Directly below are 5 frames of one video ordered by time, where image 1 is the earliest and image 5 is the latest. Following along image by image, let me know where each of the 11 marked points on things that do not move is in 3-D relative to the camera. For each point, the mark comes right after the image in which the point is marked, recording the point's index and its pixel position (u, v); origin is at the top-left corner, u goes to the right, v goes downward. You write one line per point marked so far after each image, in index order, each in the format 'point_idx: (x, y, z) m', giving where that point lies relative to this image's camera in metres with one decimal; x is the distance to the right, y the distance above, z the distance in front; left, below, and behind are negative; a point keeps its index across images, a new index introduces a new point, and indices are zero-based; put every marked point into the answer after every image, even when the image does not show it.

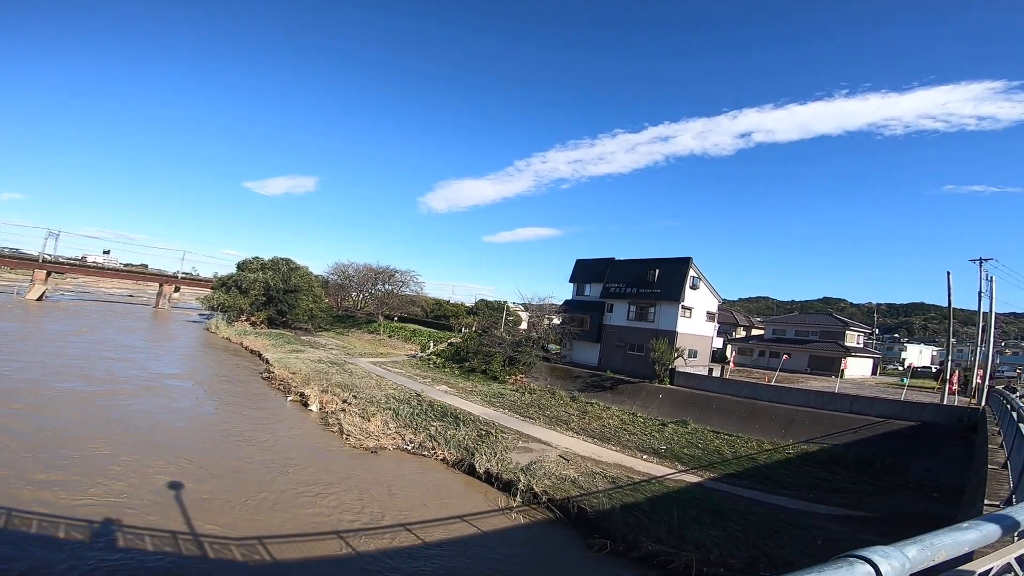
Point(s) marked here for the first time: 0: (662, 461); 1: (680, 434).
0: (+3.2, -3.7, +10.4) m
1: (+4.4, -3.8, +12.7) m
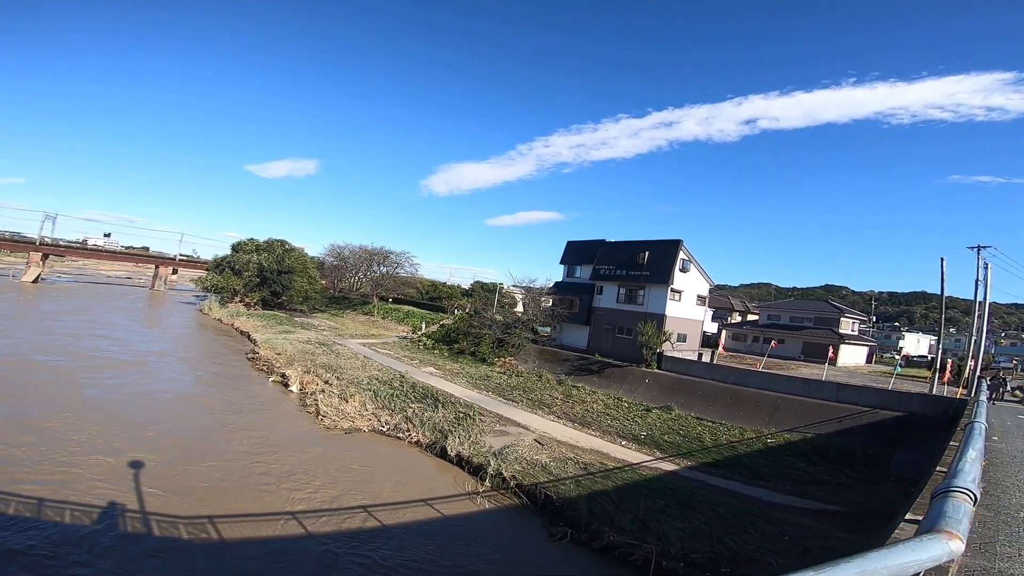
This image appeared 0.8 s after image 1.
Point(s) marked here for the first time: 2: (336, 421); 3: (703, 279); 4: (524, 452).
0: (+2.6, -3.3, +10.1) m
1: (+3.8, -3.3, +12.4) m
2: (-4.2, -3.2, +11.7) m
3: (+7.6, +0.3, +19.5) m
4: (+0.2, -3.1, +9.1) m
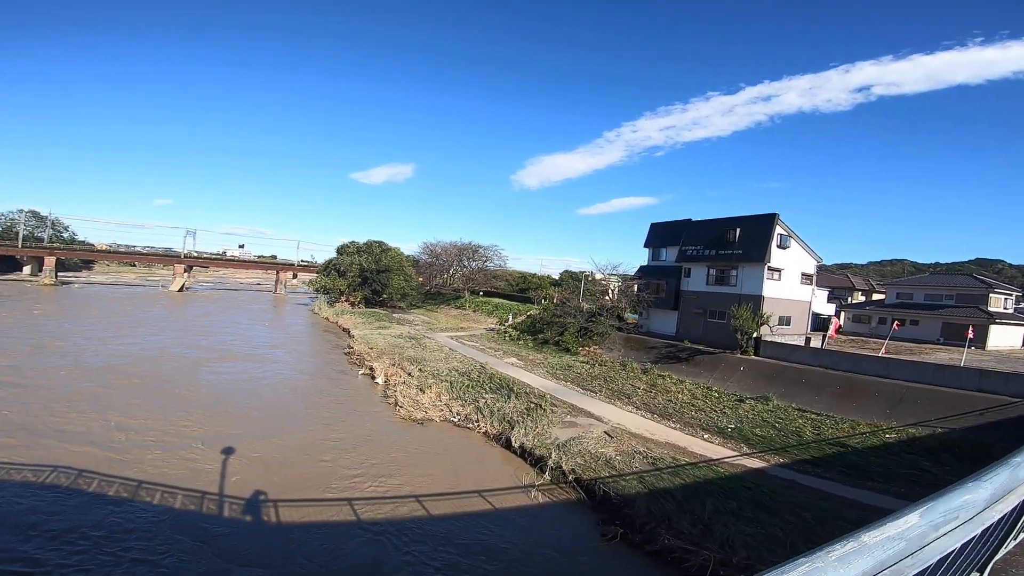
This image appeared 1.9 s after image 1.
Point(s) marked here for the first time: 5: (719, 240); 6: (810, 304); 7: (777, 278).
0: (+3.9, -2.8, +9.1) m
1: (+5.6, -2.8, +11.1) m
2: (-2.5, -3.0, +12.0) m
3: (+10.5, +1.2, +17.2) m
4: (+1.4, -2.7, +8.6) m
5: (+7.6, +1.7, +17.8) m
6: (+10.7, -0.6, +17.6) m
7: (+8.7, +0.3, +16.1) m
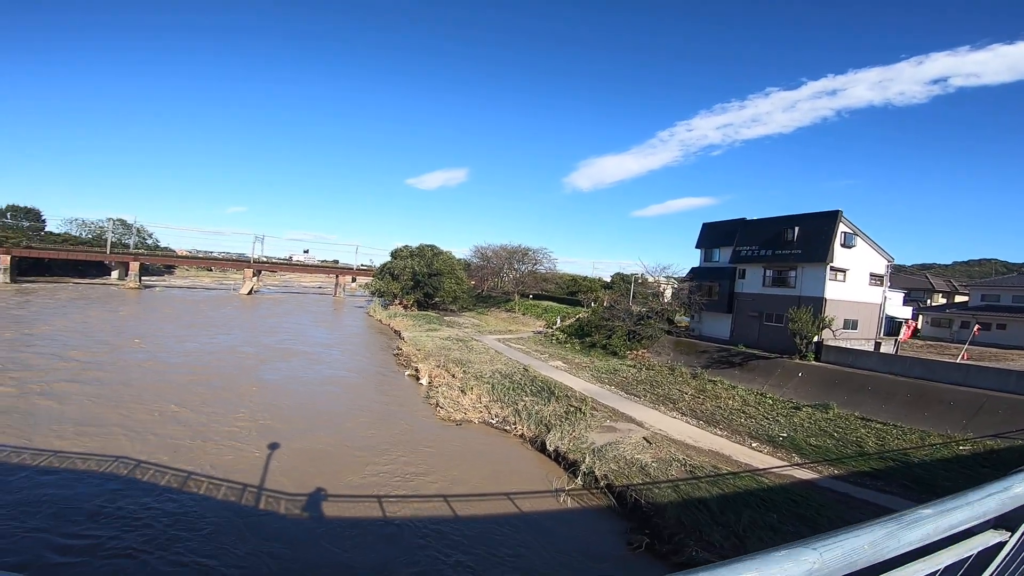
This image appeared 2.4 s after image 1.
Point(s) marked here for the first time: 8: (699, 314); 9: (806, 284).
0: (+4.5, -2.8, +8.5) m
1: (+6.4, -2.8, +10.3) m
2: (-1.5, -3.1, +12.1) m
3: (+11.9, +1.2, +15.9) m
4: (+1.9, -2.7, +8.2) m
5: (+9.1, +1.7, +16.8) m
6: (+12.2, -0.6, +16.2) m
7: (+10.1, +0.3, +15.0) m
8: (+7.5, -1.0, +19.6) m
9: (+8.8, +0.2, +15.0) m
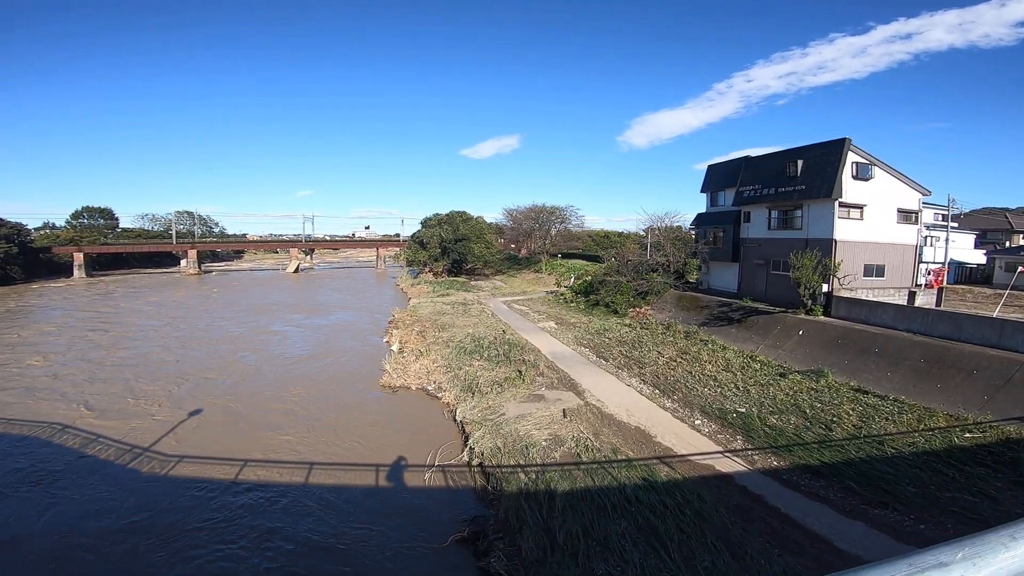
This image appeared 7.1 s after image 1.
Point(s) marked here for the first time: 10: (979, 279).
0: (+2.9, -2.0, +6.8) m
1: (+4.9, -1.7, +8.4) m
2: (-2.7, -2.1, +11.1) m
3: (+10.9, +2.7, +13.1) m
4: (+0.2, -1.9, +6.9) m
5: (+8.2, +3.3, +14.2) m
6: (+11.3, +1.0, +13.5) m
7: (+9.0, +1.8, +12.4) m
8: (+7.0, +0.7, +17.4) m
9: (+7.8, +1.6, +12.5) m
10: (+18.0, +0.3, +18.9) m
